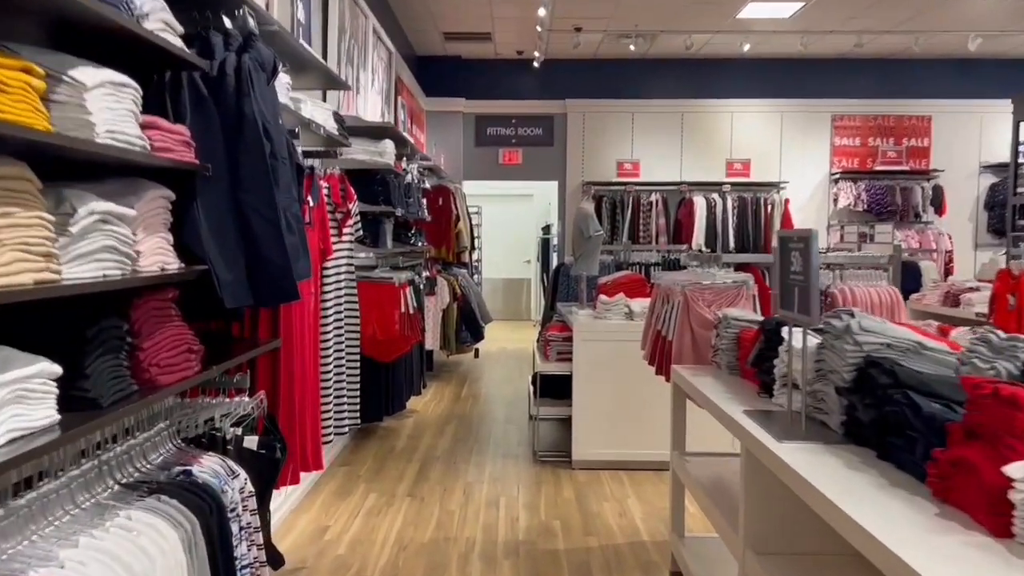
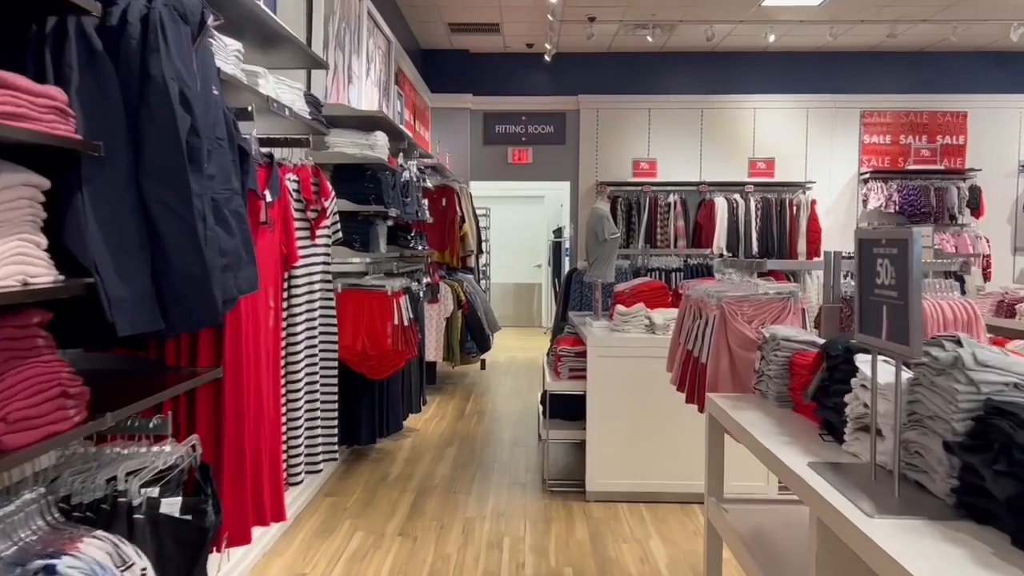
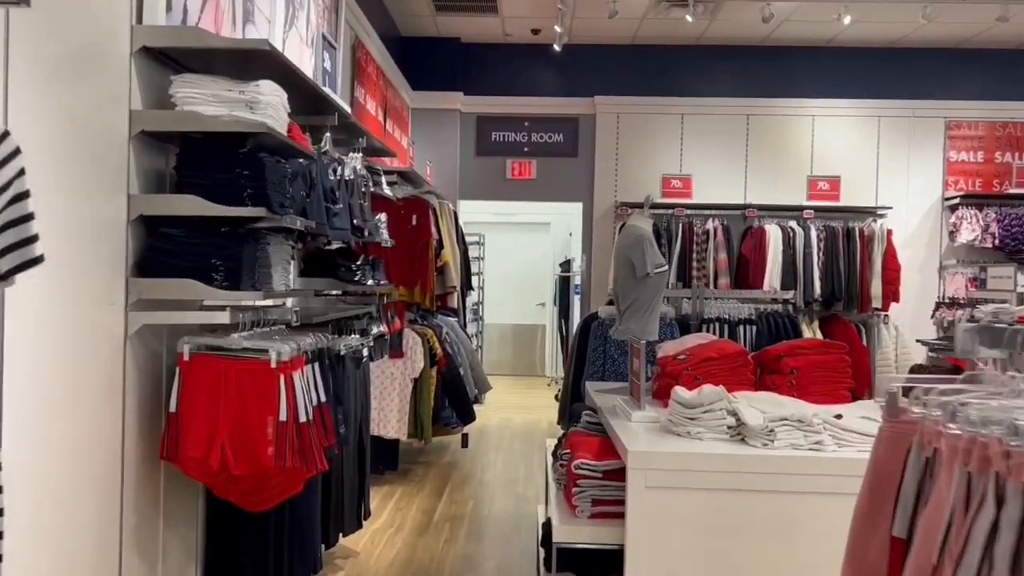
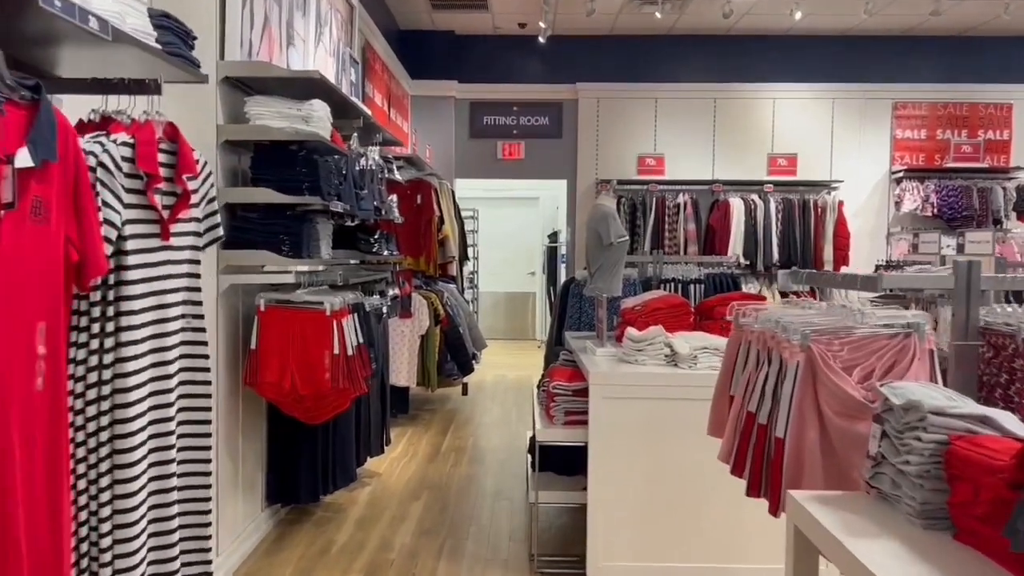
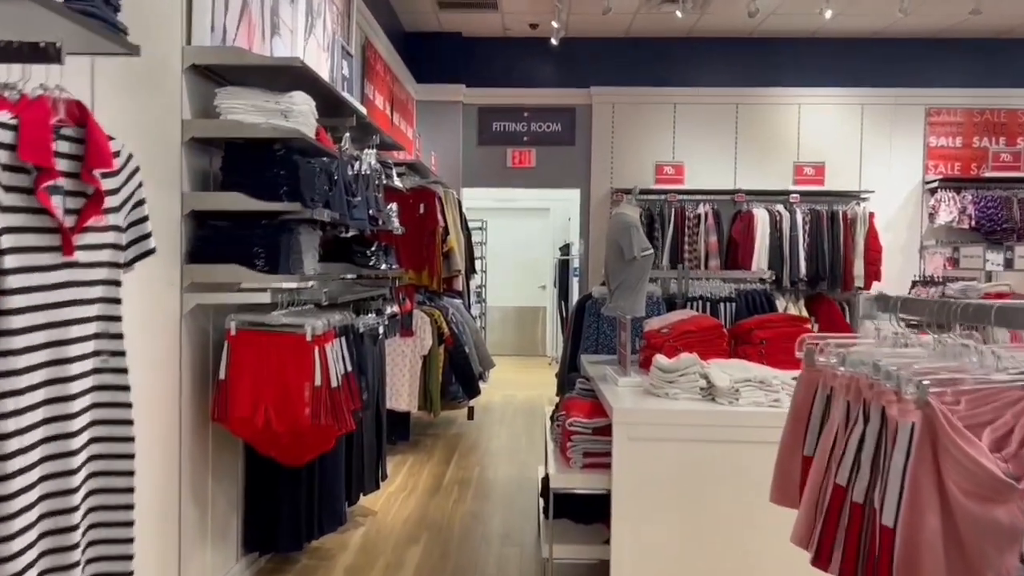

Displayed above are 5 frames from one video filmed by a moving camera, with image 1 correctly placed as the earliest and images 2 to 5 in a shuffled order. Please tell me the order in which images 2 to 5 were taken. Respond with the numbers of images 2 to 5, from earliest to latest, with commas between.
2, 4, 5, 3
